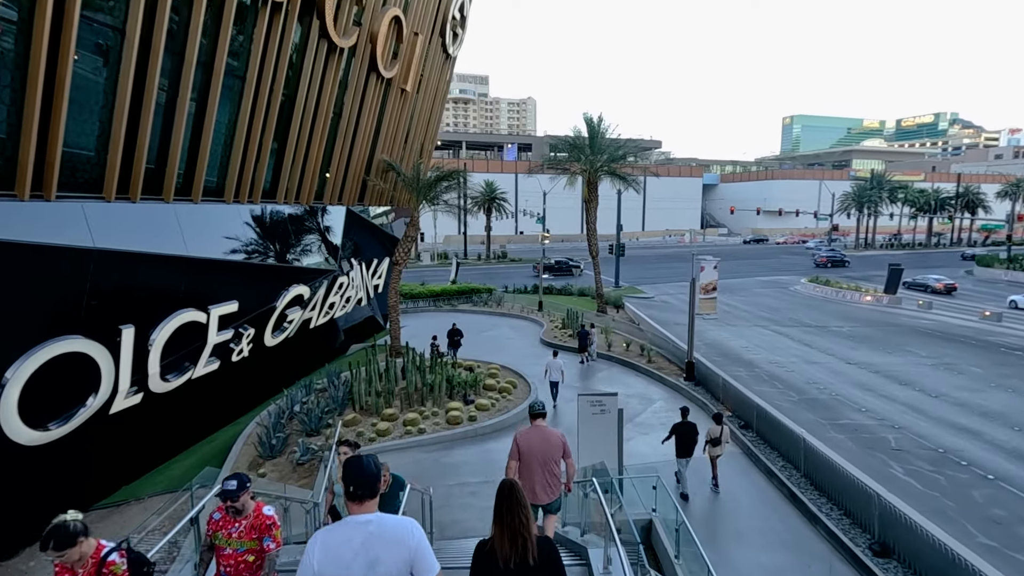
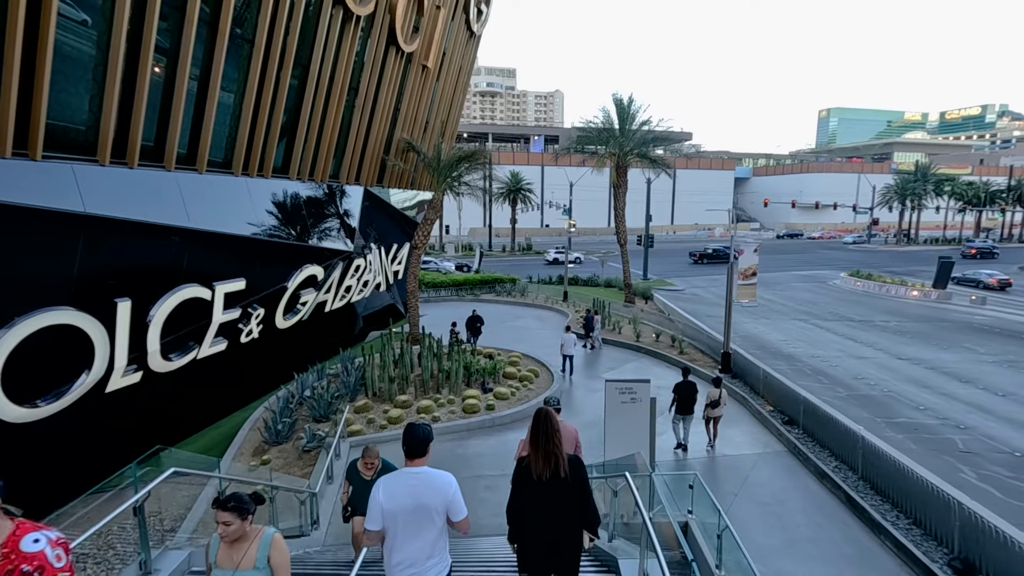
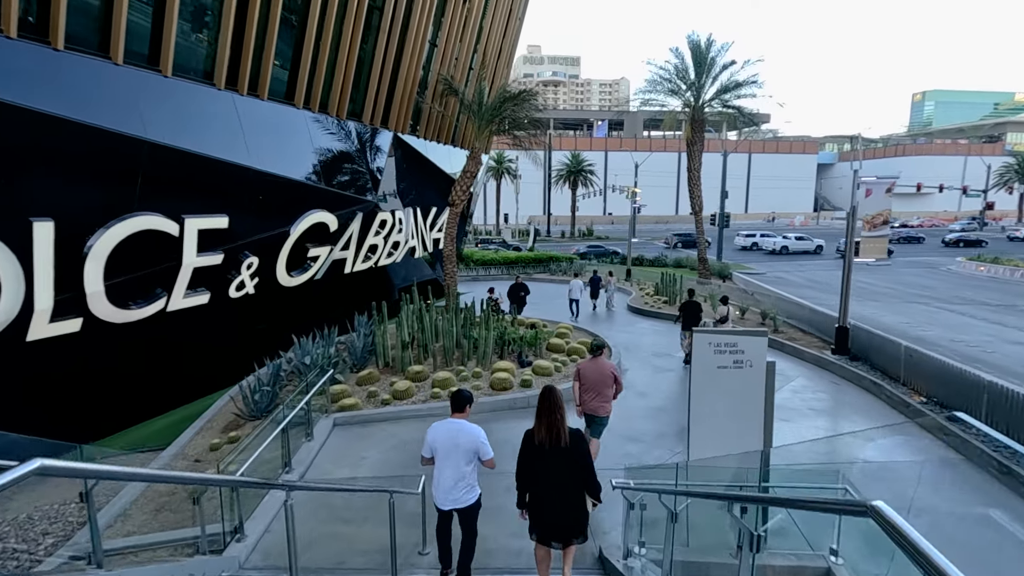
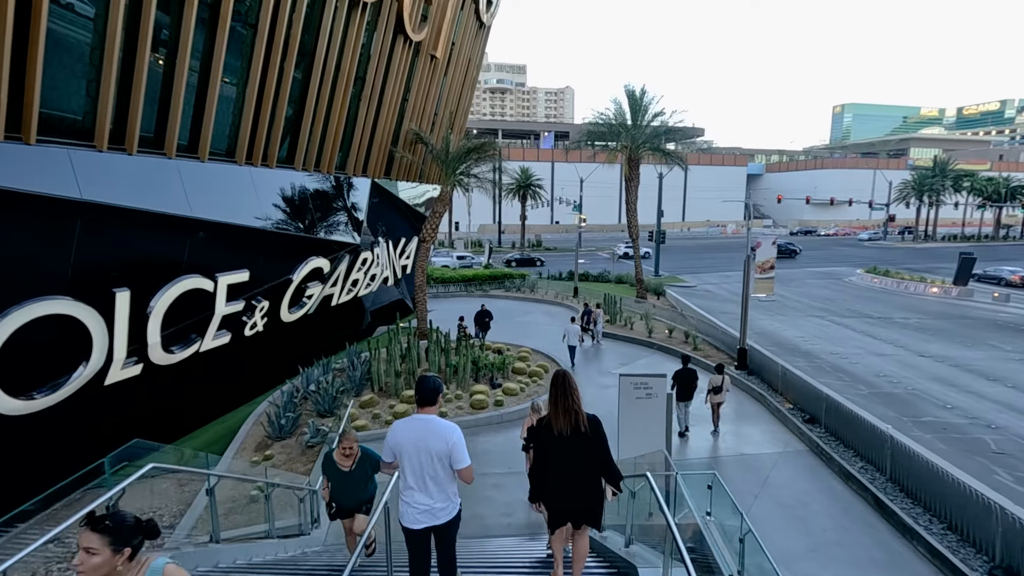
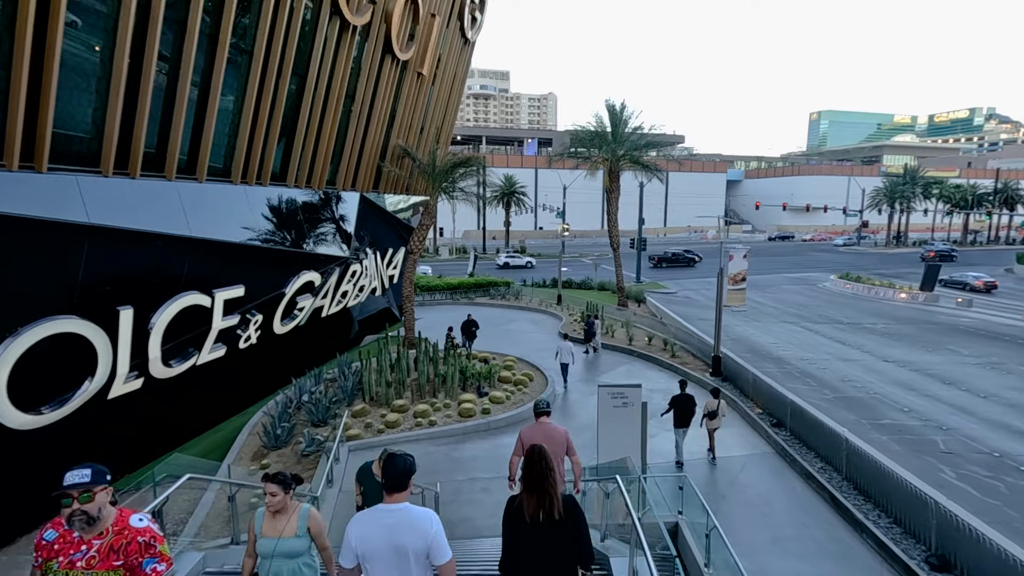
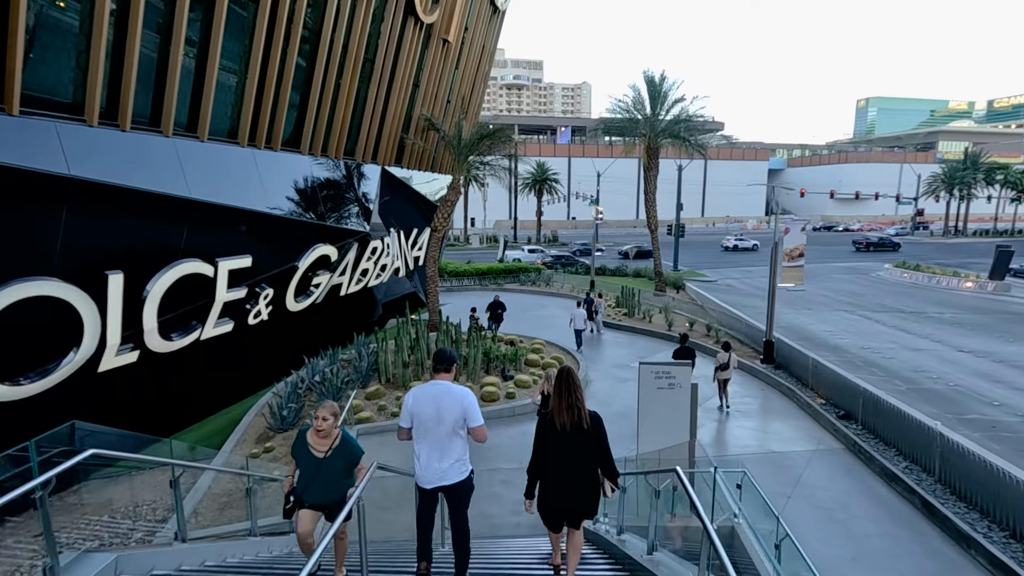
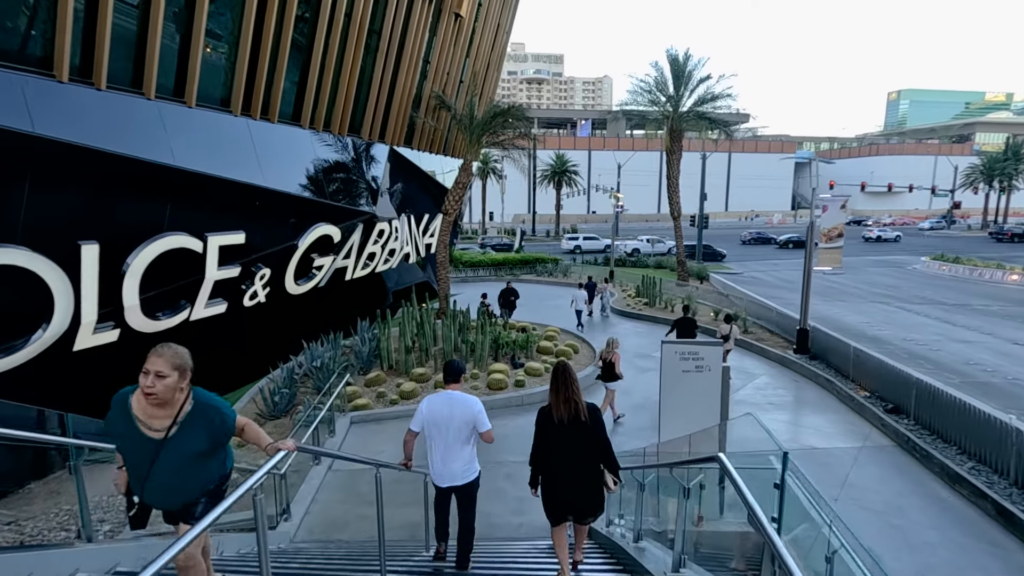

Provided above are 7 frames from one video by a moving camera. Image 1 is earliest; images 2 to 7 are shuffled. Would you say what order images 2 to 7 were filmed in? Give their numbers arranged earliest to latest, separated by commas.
5, 2, 4, 6, 7, 3
